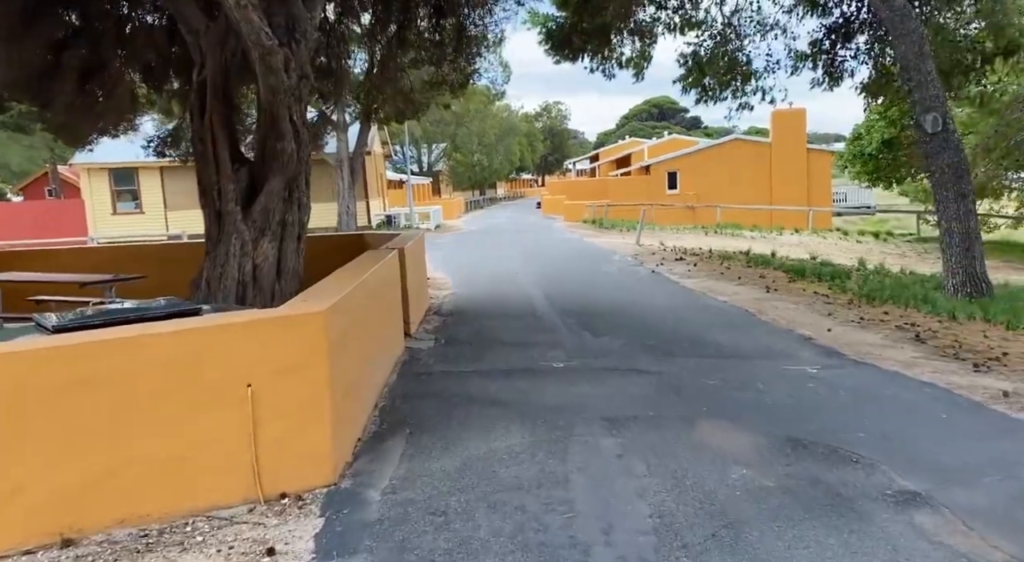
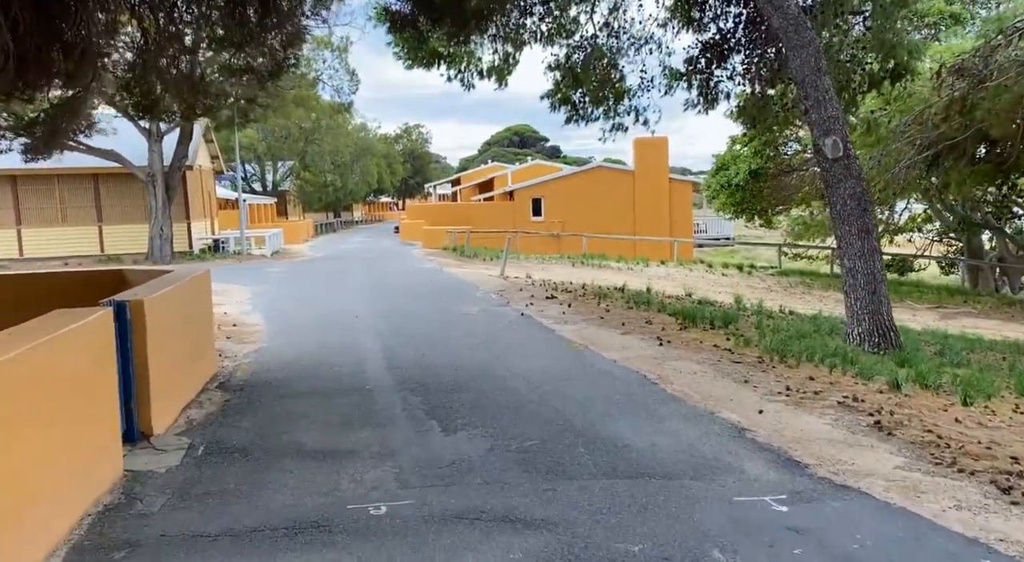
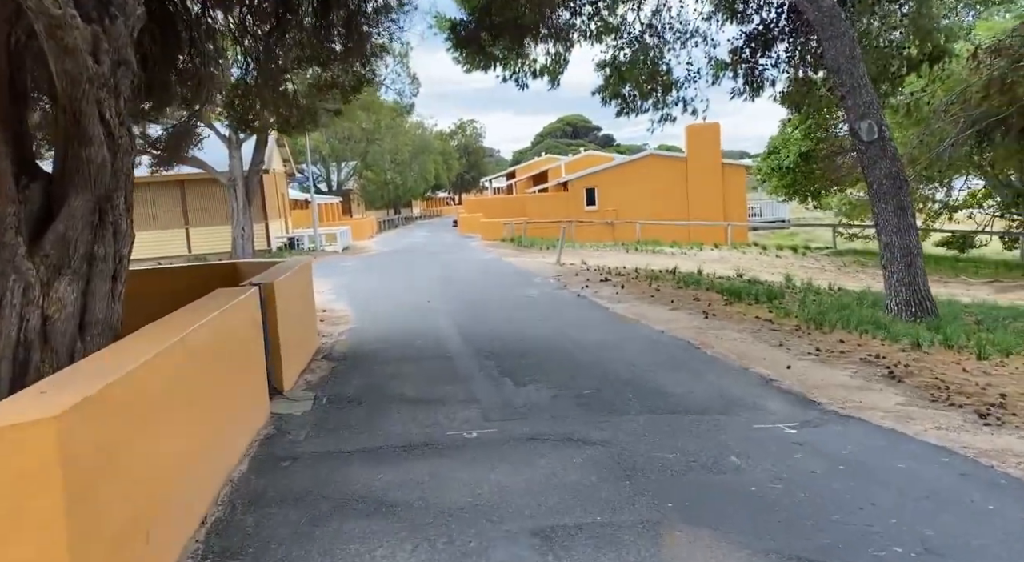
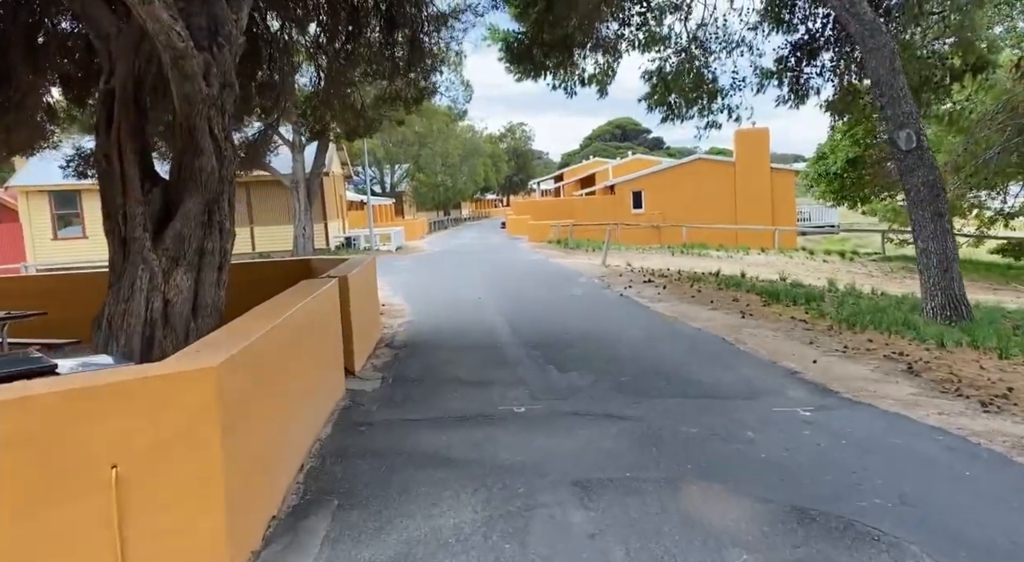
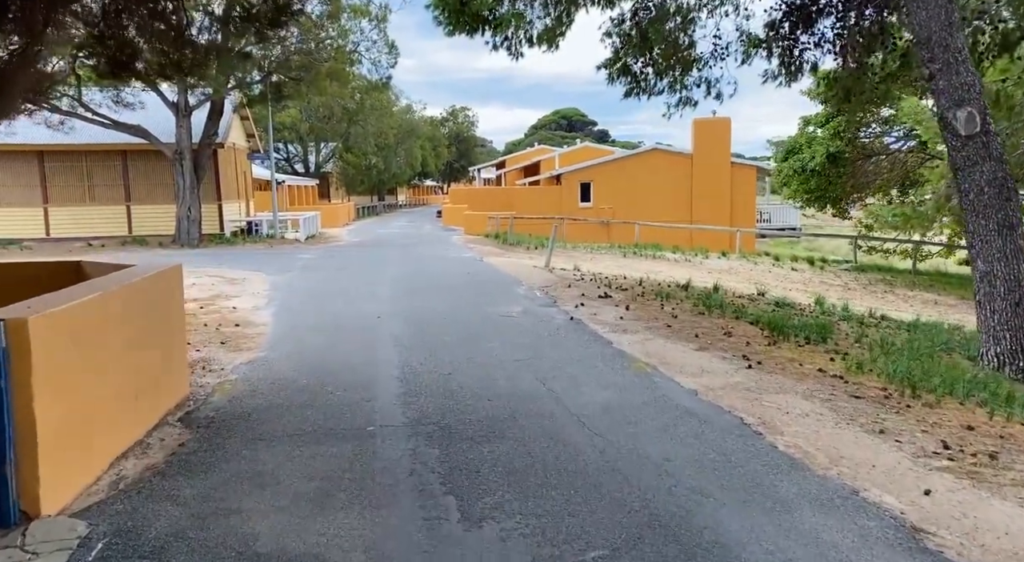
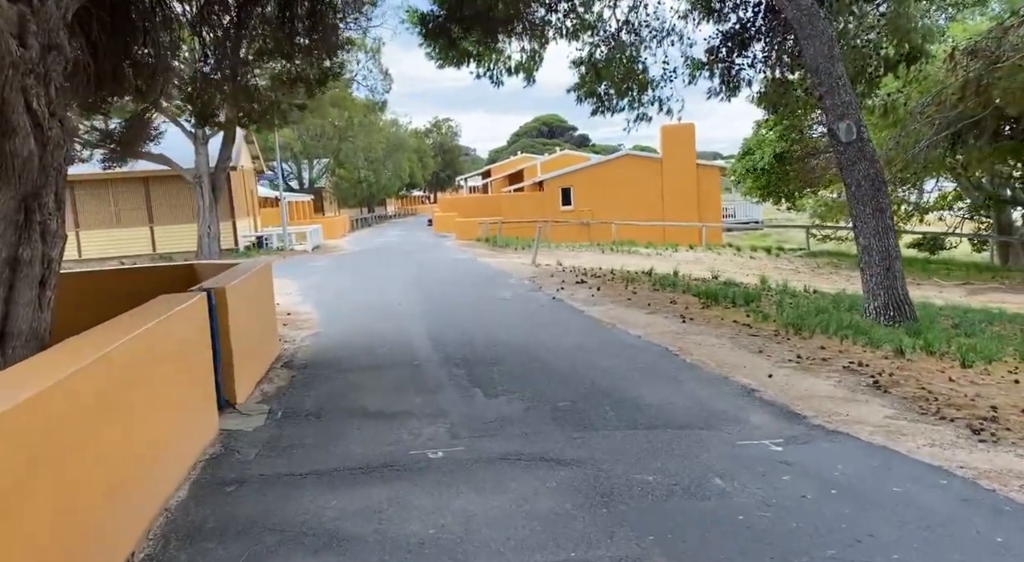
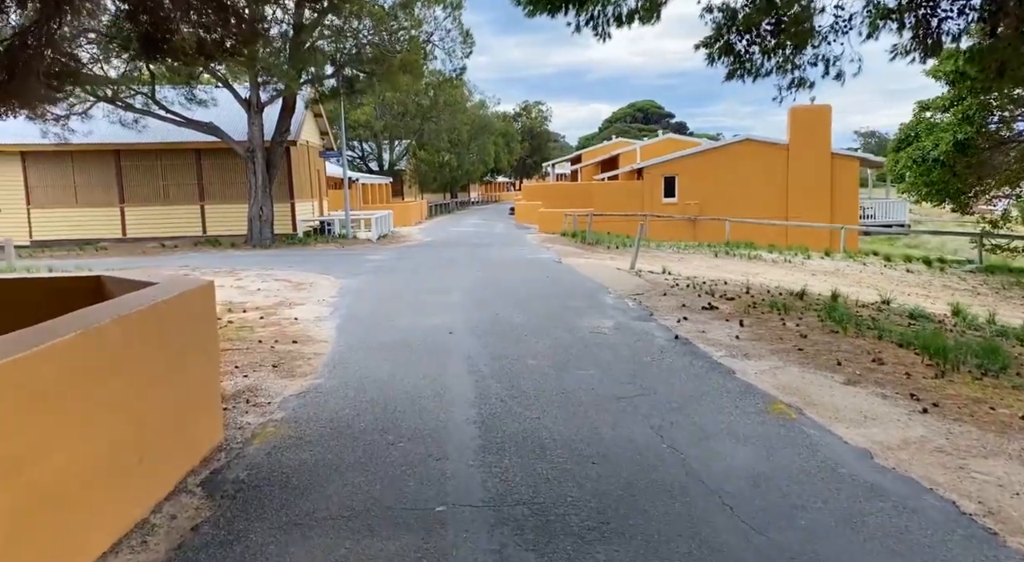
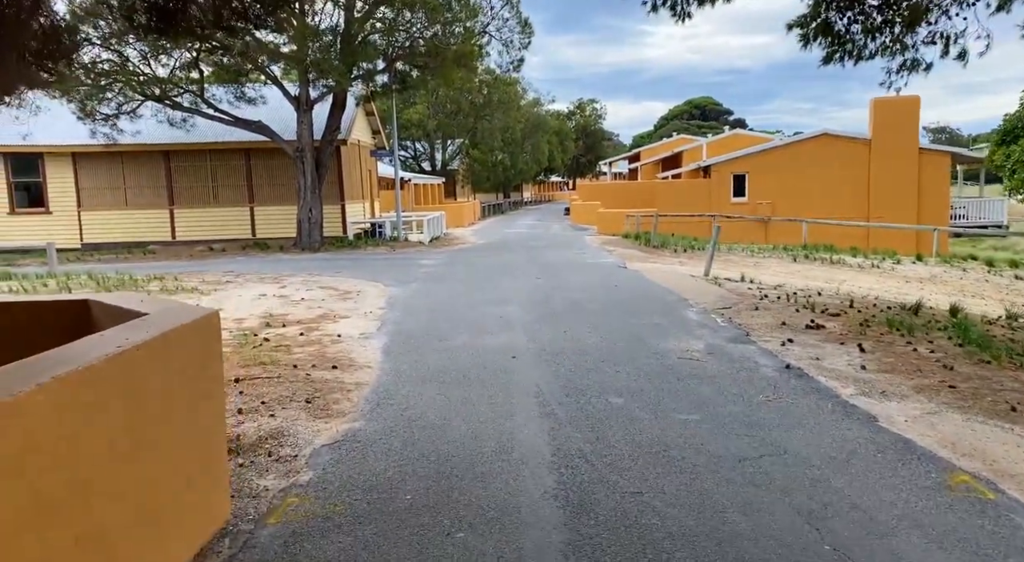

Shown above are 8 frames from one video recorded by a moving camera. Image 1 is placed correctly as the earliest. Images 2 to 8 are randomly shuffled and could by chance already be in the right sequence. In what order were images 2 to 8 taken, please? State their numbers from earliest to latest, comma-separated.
4, 3, 6, 2, 5, 7, 8
